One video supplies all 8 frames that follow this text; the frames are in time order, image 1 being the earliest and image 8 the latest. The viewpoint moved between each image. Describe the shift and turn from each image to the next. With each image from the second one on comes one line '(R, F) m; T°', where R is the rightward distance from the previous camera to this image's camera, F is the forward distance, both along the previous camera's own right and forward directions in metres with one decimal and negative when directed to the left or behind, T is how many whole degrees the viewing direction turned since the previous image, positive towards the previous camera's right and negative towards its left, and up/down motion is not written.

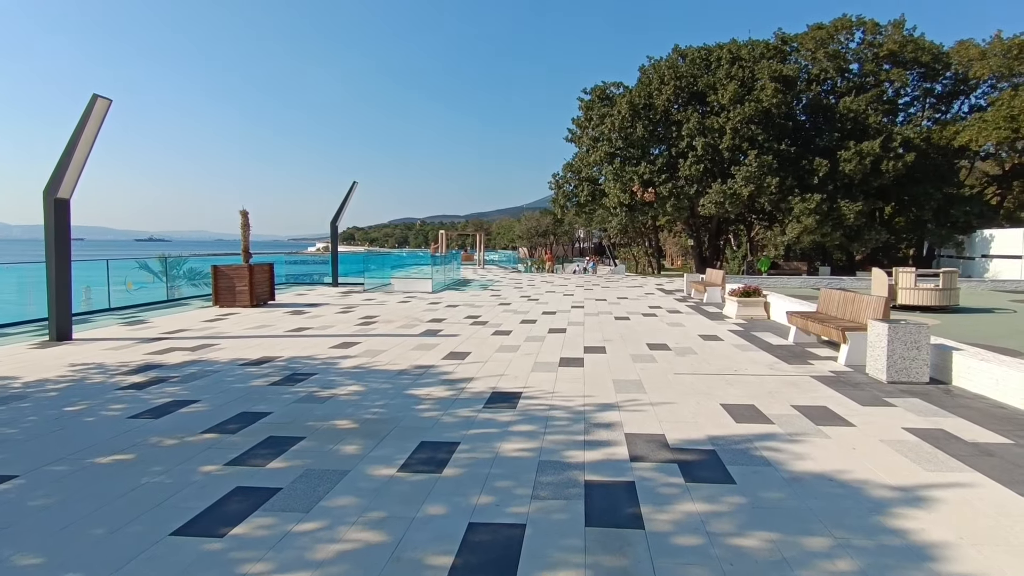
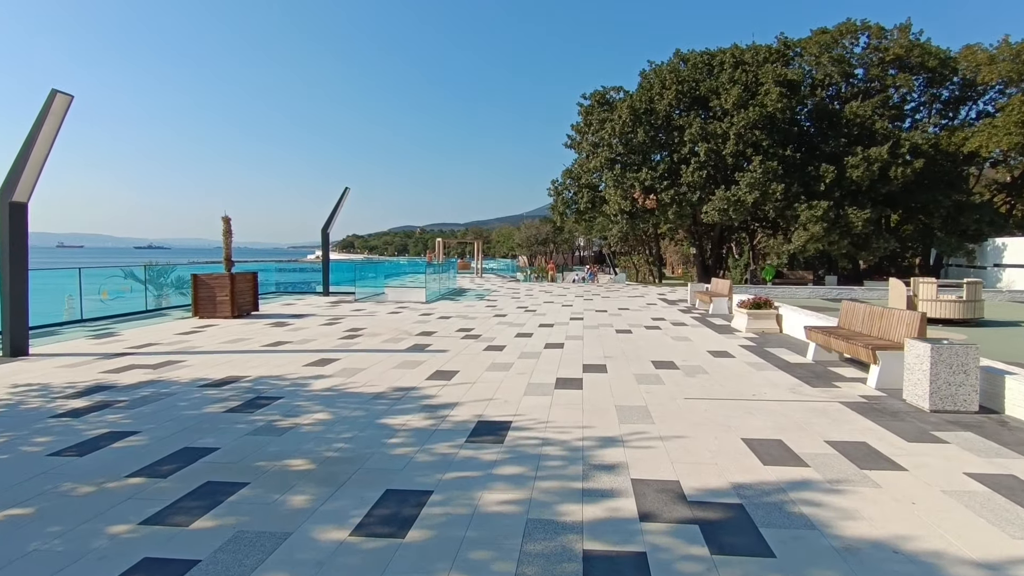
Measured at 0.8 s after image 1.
(+0.1, +0.6) m; 0°
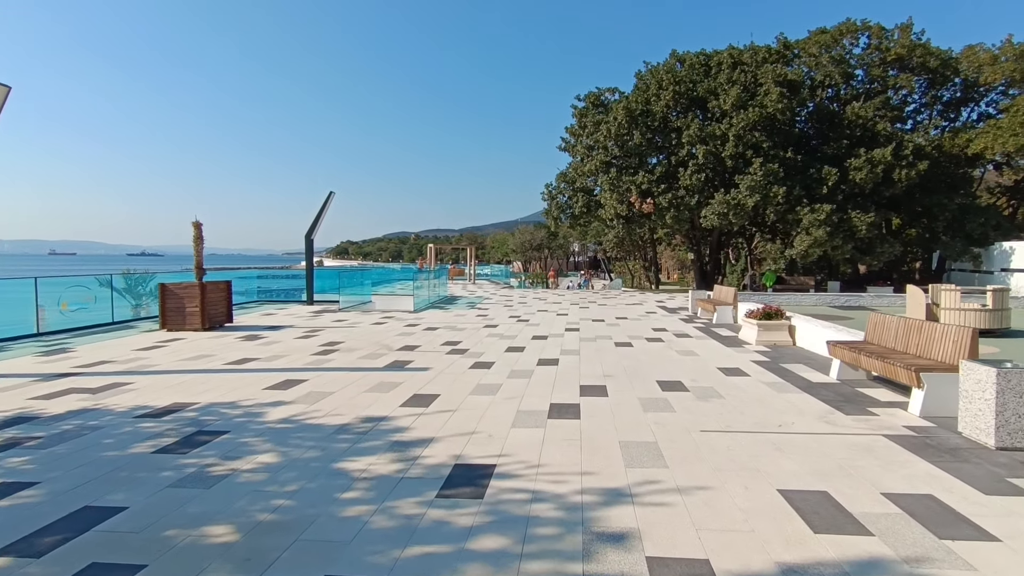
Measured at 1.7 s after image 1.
(+0.1, +0.8) m; +1°
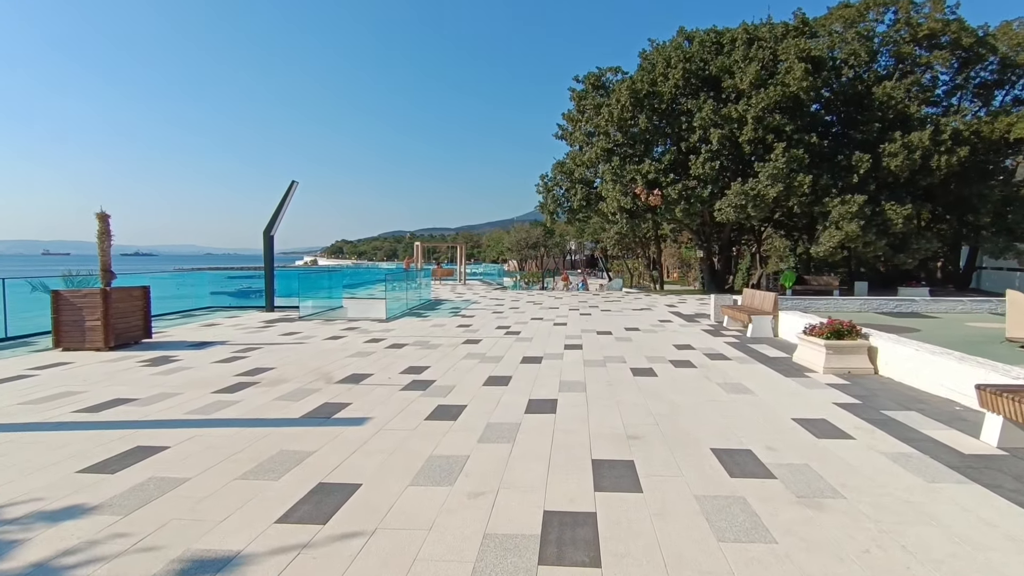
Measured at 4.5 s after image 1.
(+0.2, +2.3) m; 0°
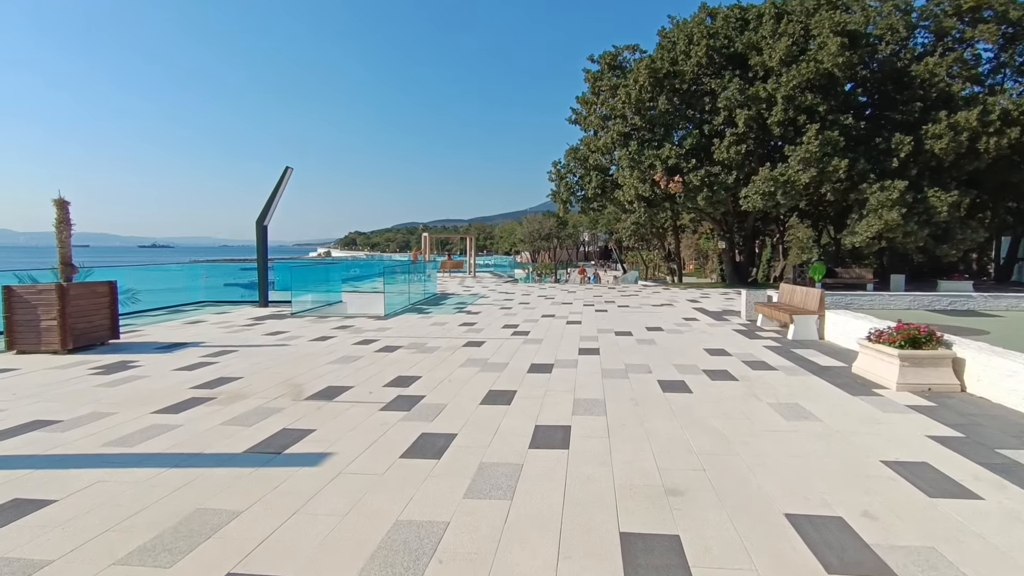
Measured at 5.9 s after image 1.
(+0.1, +1.1) m; -1°
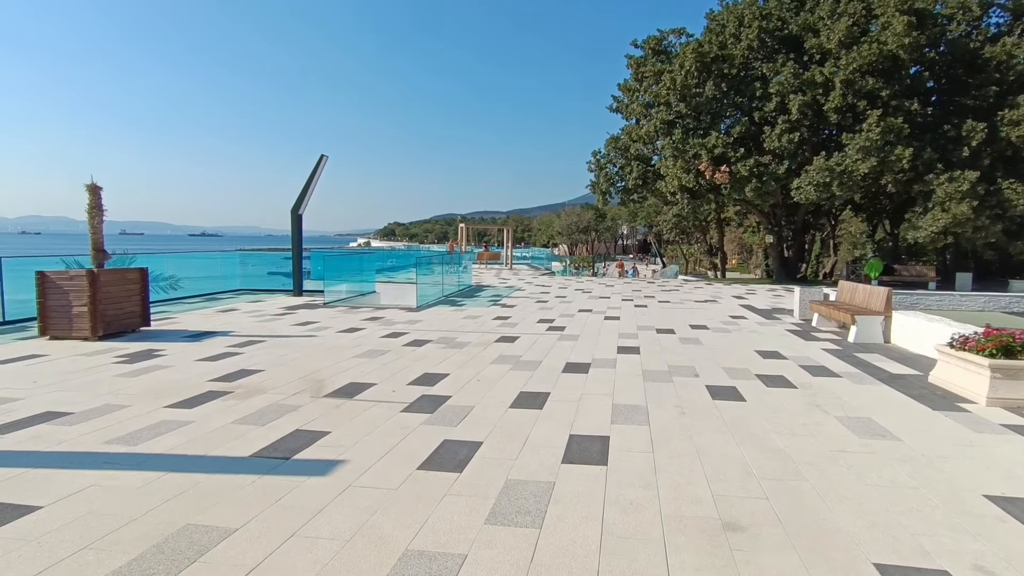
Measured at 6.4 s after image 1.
(0.0, +0.4) m; -4°
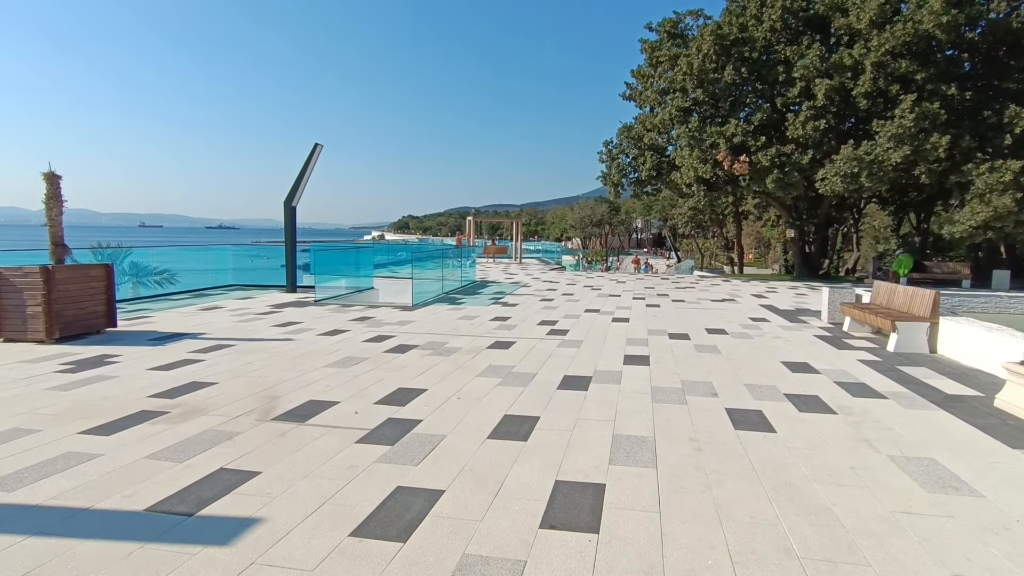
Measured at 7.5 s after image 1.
(+0.2, +0.8) m; -1°
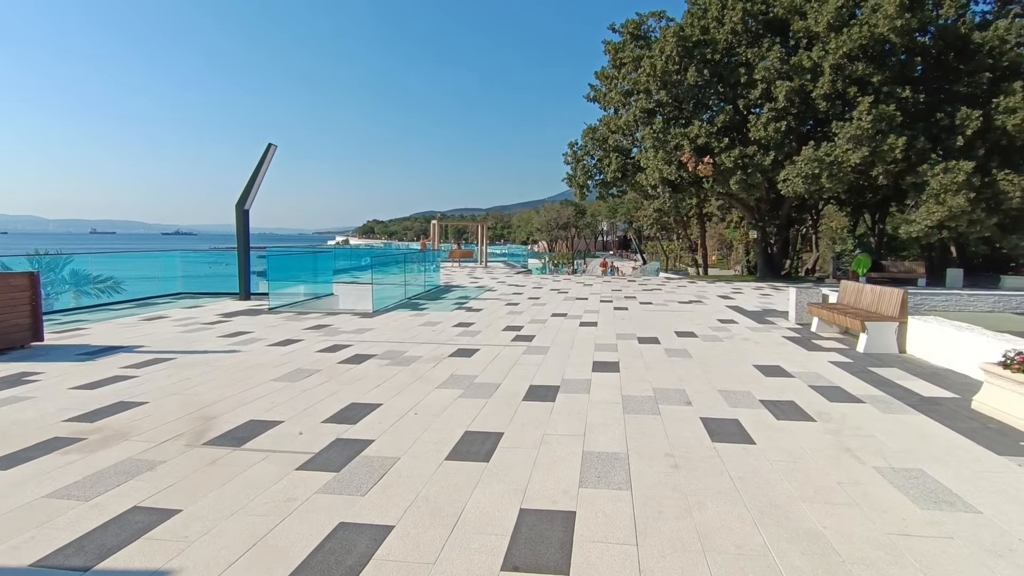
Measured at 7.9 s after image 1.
(+0.1, +0.3) m; +3°
